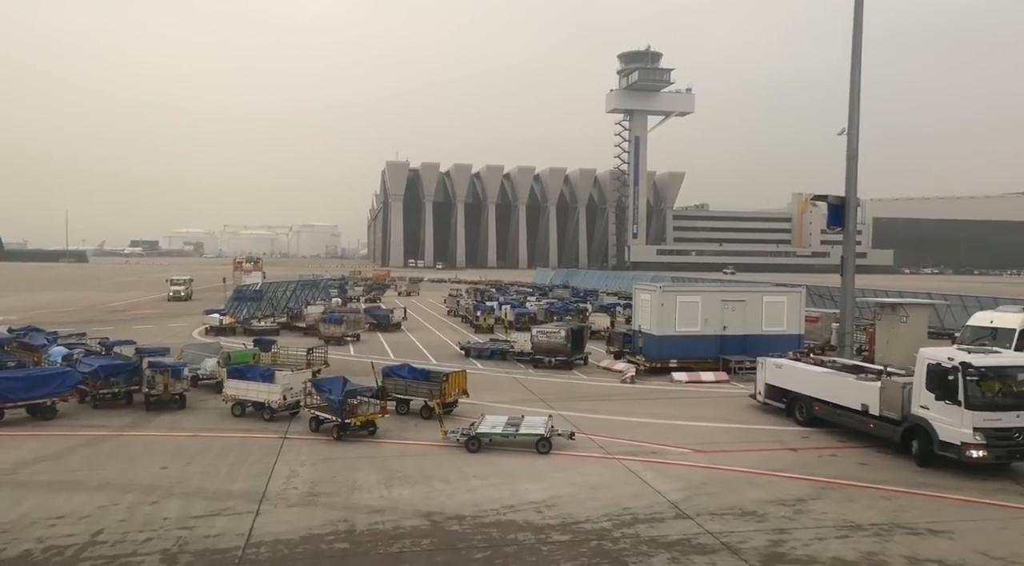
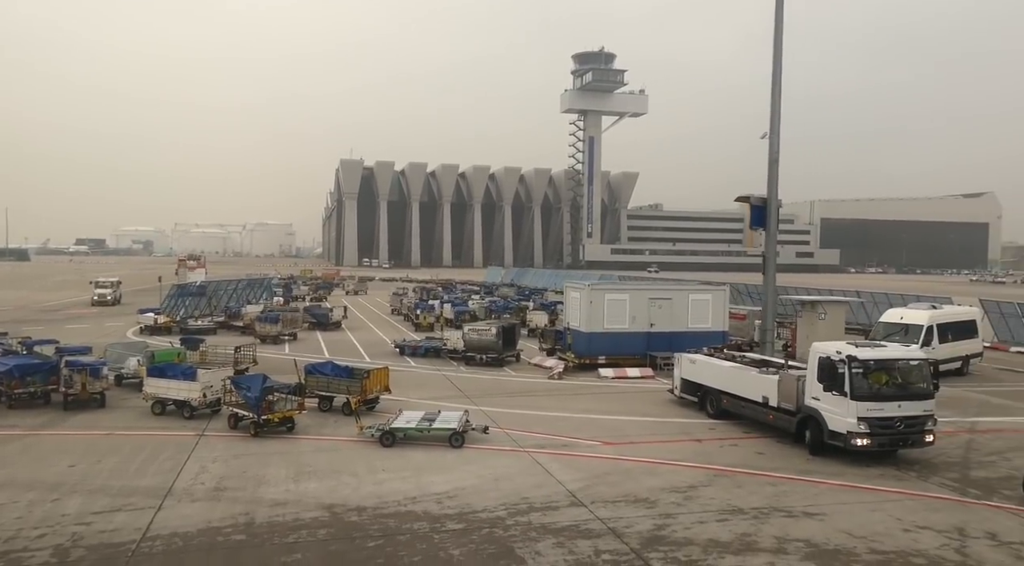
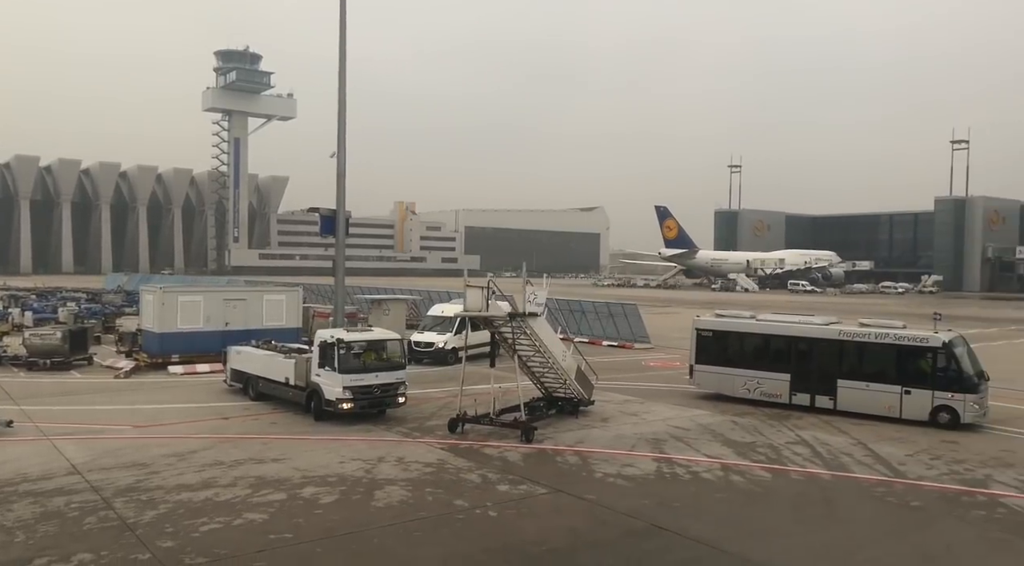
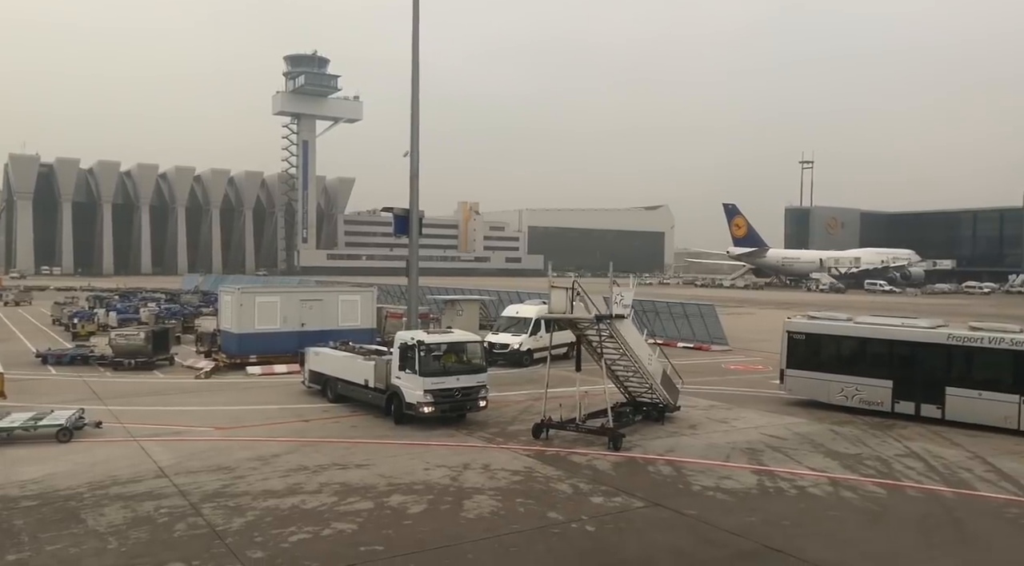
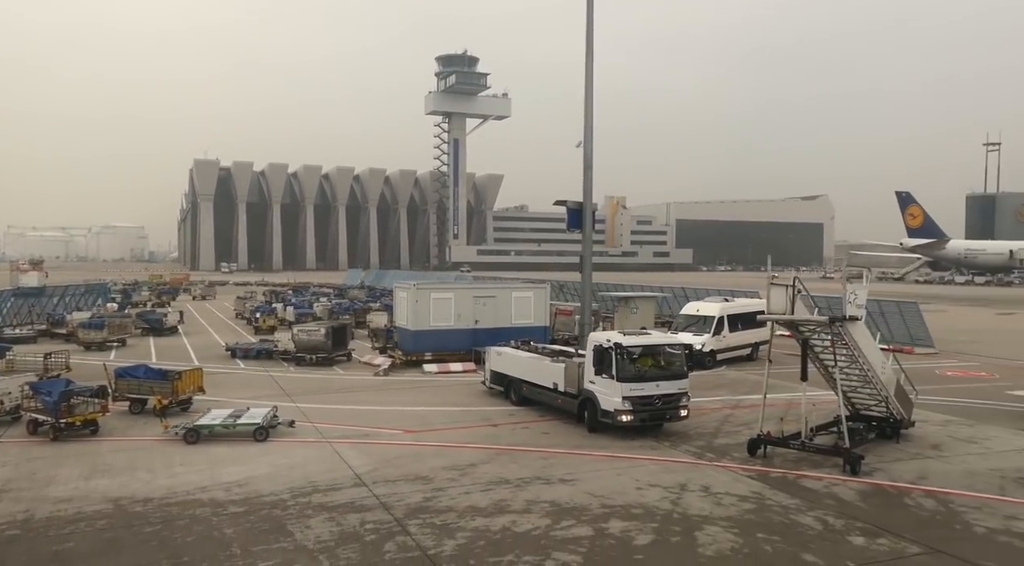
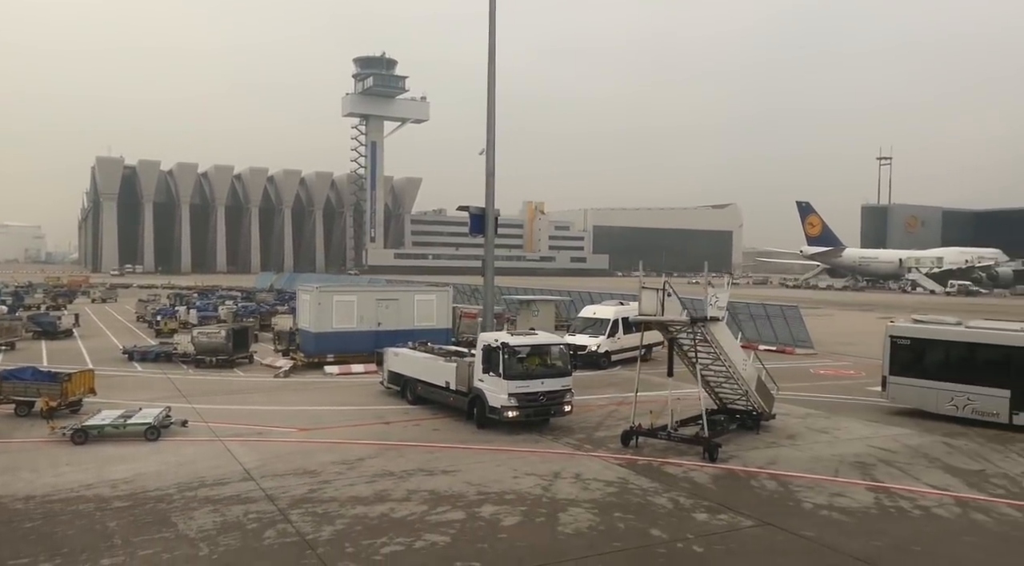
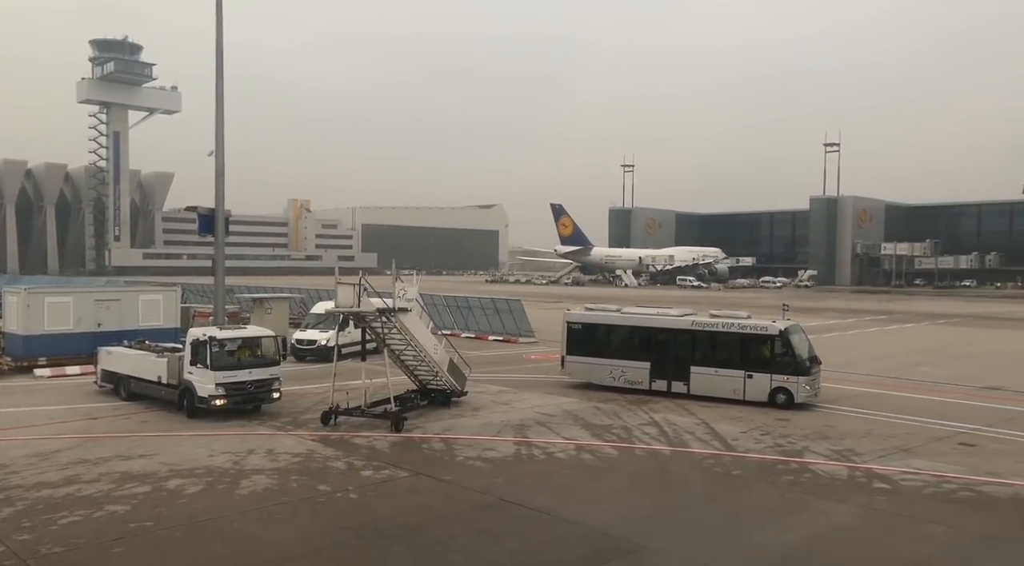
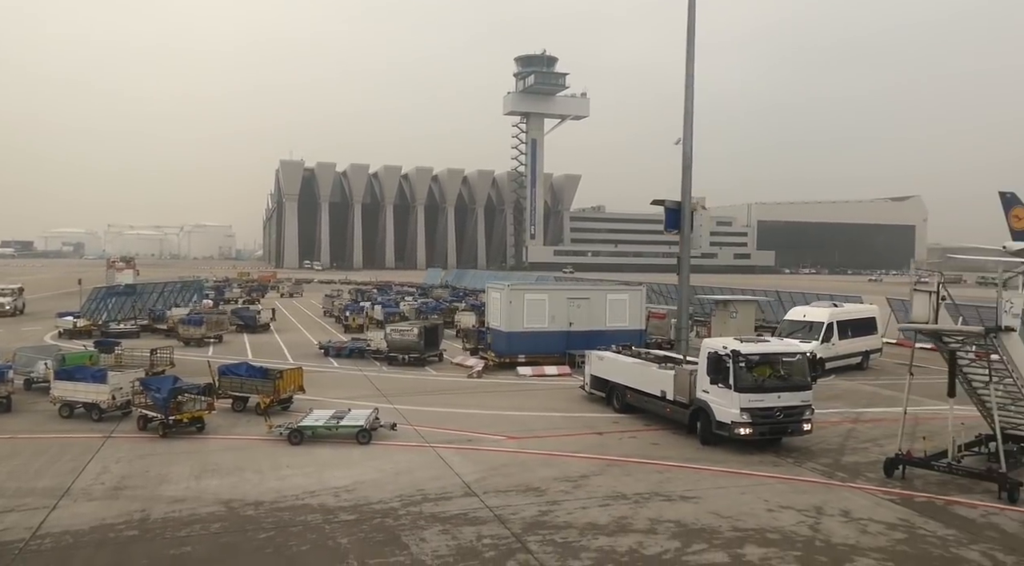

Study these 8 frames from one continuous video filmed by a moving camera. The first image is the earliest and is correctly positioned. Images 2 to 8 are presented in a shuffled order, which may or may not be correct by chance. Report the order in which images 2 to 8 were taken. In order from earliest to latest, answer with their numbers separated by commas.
2, 8, 5, 6, 4, 3, 7
